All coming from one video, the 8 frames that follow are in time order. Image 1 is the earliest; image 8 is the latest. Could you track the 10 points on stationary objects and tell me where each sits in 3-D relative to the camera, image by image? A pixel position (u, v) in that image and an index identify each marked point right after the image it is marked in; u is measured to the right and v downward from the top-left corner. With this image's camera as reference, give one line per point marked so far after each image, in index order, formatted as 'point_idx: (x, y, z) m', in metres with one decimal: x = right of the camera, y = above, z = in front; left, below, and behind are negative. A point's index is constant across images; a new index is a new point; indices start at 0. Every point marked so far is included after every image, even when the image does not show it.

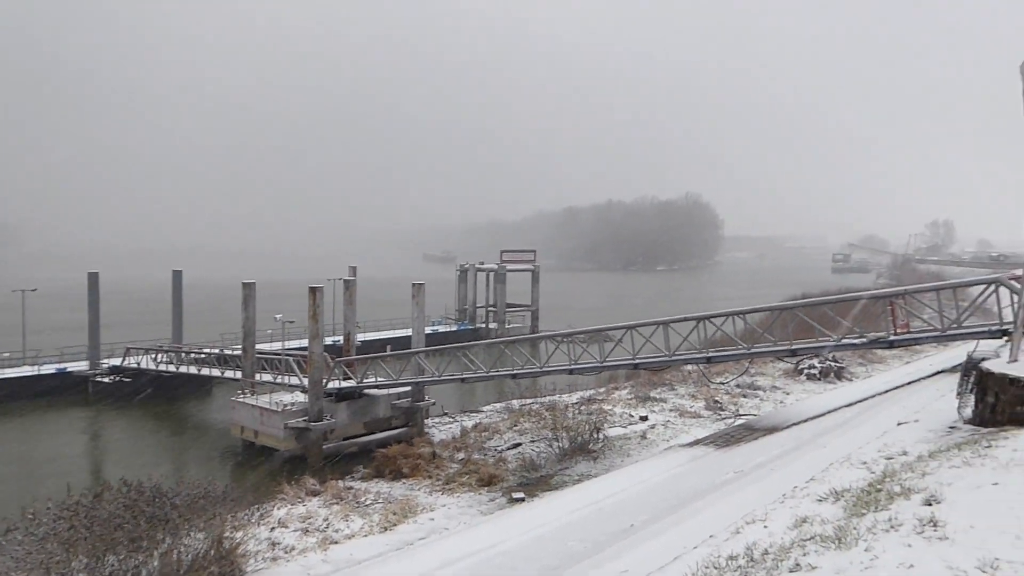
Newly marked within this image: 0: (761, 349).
0: (+5.8, -1.4, +15.5) m
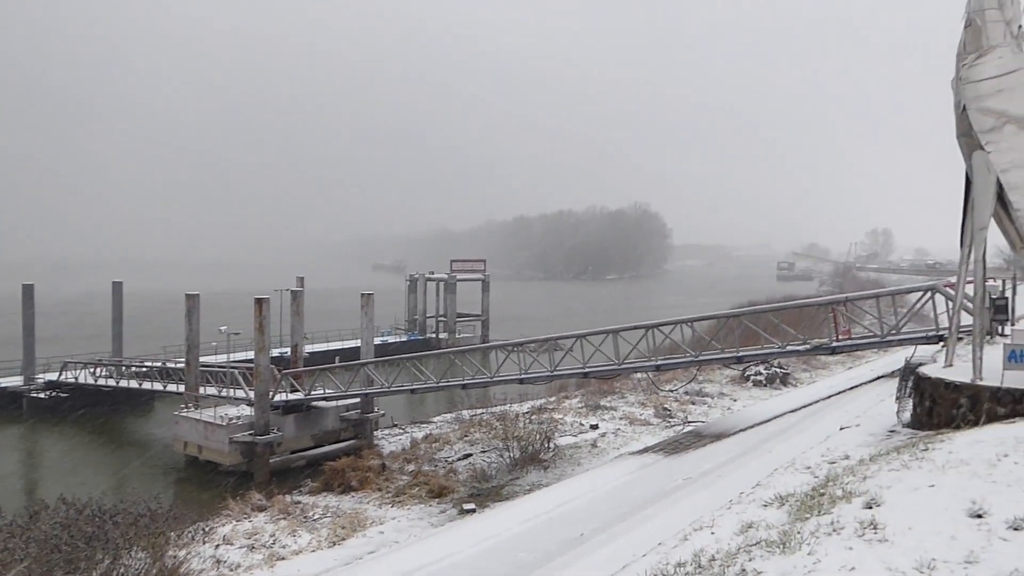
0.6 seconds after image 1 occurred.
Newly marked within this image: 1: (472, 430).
0: (+4.6, -1.6, +15.7) m
1: (-1.3, -4.1, +19.2) m
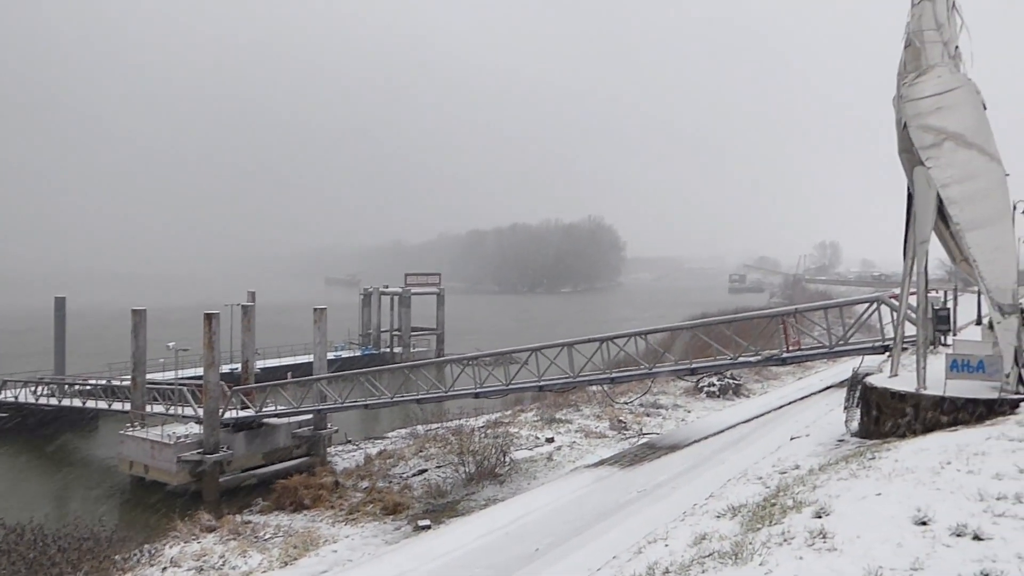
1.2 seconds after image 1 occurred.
0: (+3.6, -1.9, +15.8) m
1: (-2.5, -4.5, +19.0) m
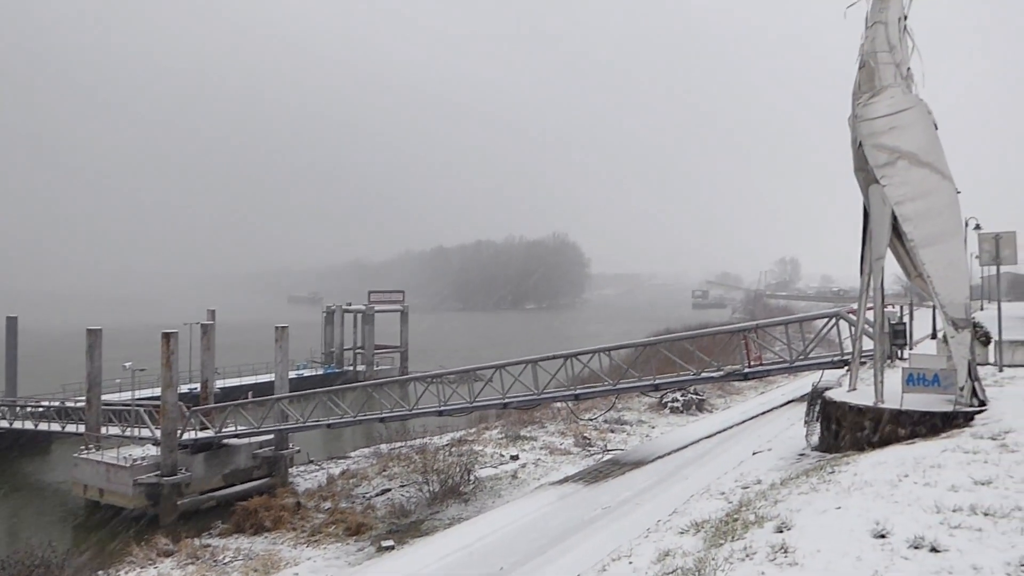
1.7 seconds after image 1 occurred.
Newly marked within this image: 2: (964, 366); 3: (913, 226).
0: (+2.7, -2.3, +15.9) m
1: (-3.4, -5.0, +18.9) m
2: (+10.1, -1.8, +15.0) m
3: (+9.0, +1.4, +15.0) m
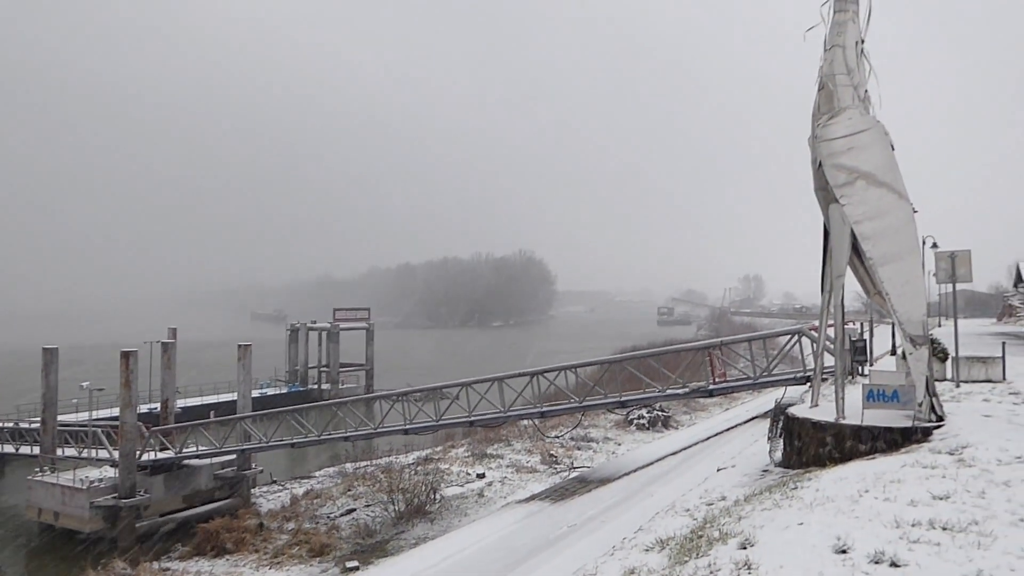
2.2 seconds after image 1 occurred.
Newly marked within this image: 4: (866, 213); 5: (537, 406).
0: (+1.9, -2.7, +15.9) m
1: (-4.3, -5.4, +18.7) m
2: (+9.4, -2.2, +15.3) m
3: (+8.2, +1.0, +15.2) m
4: (+8.1, +1.7, +15.3) m
5: (+0.6, -2.8, +16.0) m
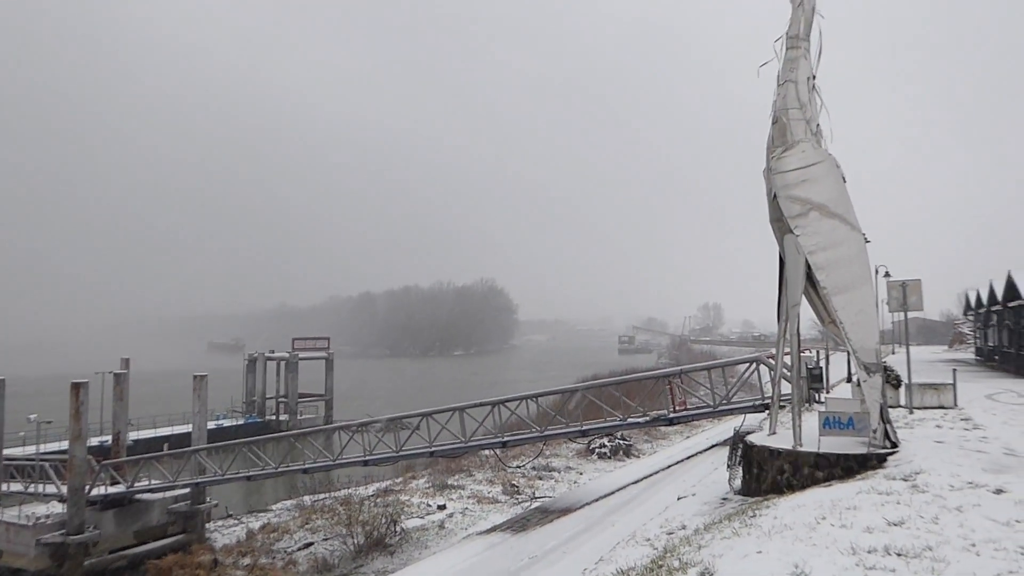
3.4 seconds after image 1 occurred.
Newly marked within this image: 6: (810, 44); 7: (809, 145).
0: (+1.0, -3.4, +15.9) m
1: (-5.3, -6.2, +18.3) m
2: (+8.5, -2.8, +15.6) m
3: (+7.3, +0.3, +15.6) m
4: (+7.2, +1.0, +15.7) m
5: (-0.3, -3.5, +16.0) m
6: (+7.2, +5.9, +16.1) m
7: (+7.0, +3.4, +15.9) m
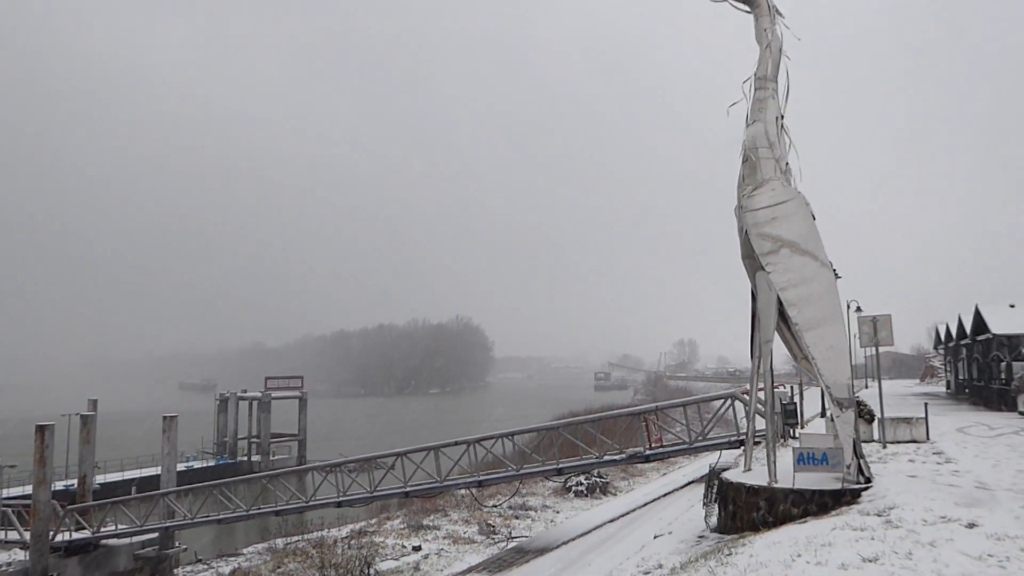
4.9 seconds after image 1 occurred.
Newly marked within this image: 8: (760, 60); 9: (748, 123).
0: (+0.4, -4.3, +15.8) m
1: (-6.0, -7.2, +18.0) m
2: (+7.9, -3.7, +15.7) m
3: (+6.7, -0.5, +15.8) m
4: (+6.6, +0.2, +15.9) m
5: (-0.9, -4.4, +15.8) m
6: (+6.6, +5.0, +16.5) m
7: (+6.4, +2.5, +16.1) m
8: (+6.1, +5.6, +16.5) m
9: (+5.9, +4.1, +16.7) m
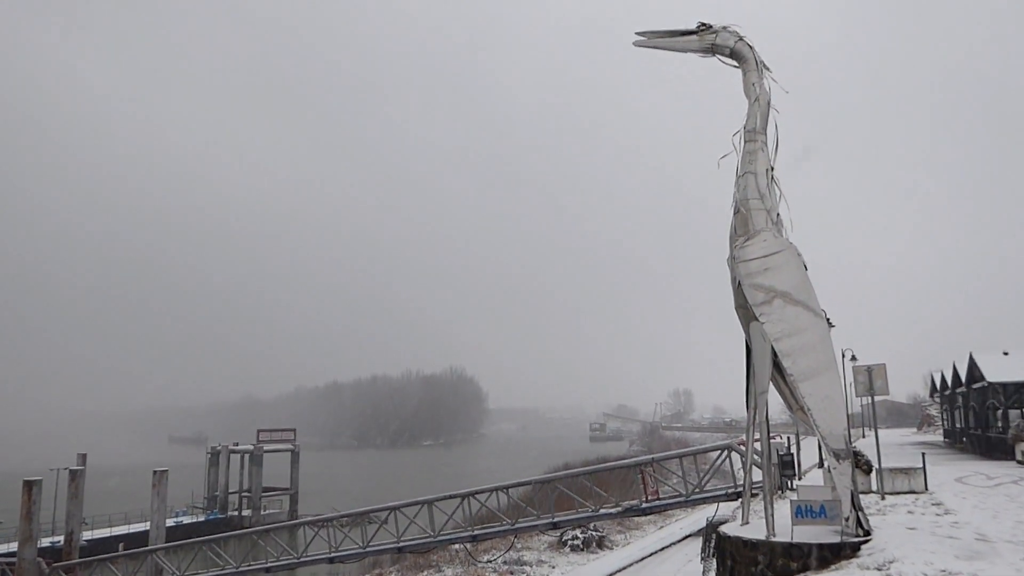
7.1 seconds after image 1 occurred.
0: (+0.3, -5.5, +15.6) m
1: (-6.1, -8.5, +17.6) m
2: (+7.8, -4.9, +15.6) m
3: (+6.6, -1.7, +15.8) m
4: (+6.5, -1.0, +15.9) m
5: (-1.0, -5.6, +15.6) m
6: (+6.4, +3.8, +16.8) m
7: (+6.3, +1.3, +16.3) m
8: (+6.0, +4.4, +16.9) m
9: (+5.7, +2.9, +16.9) m
